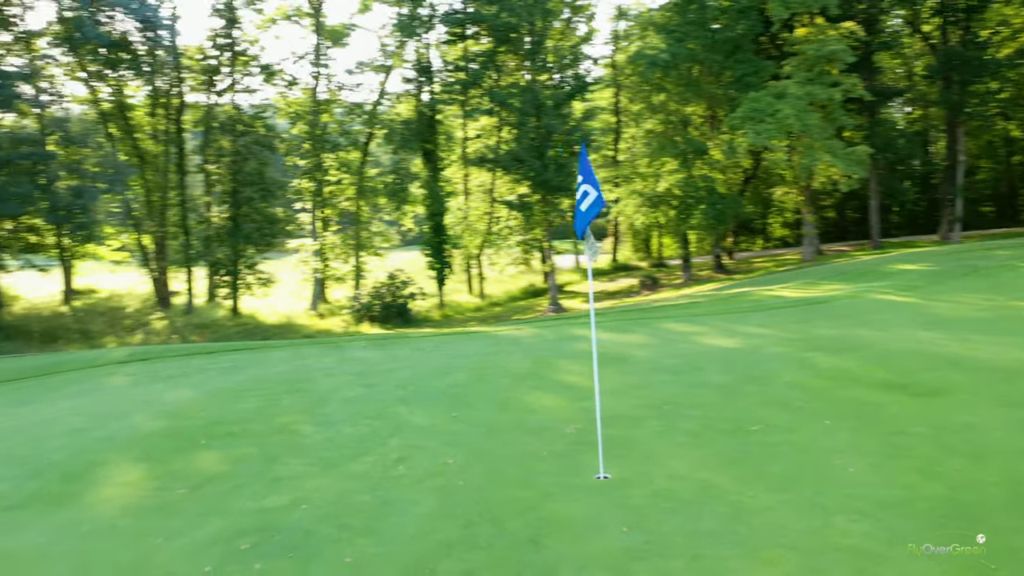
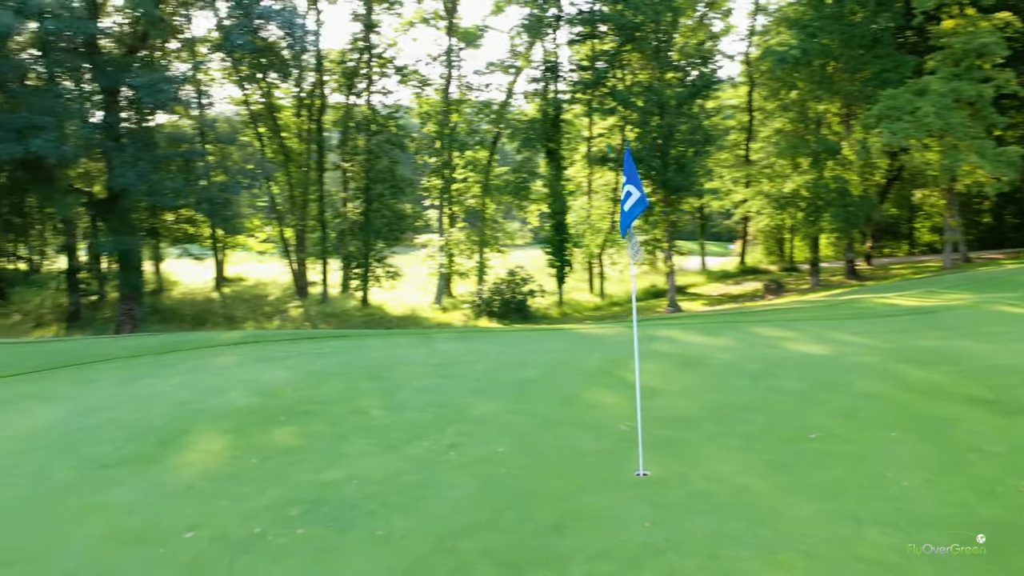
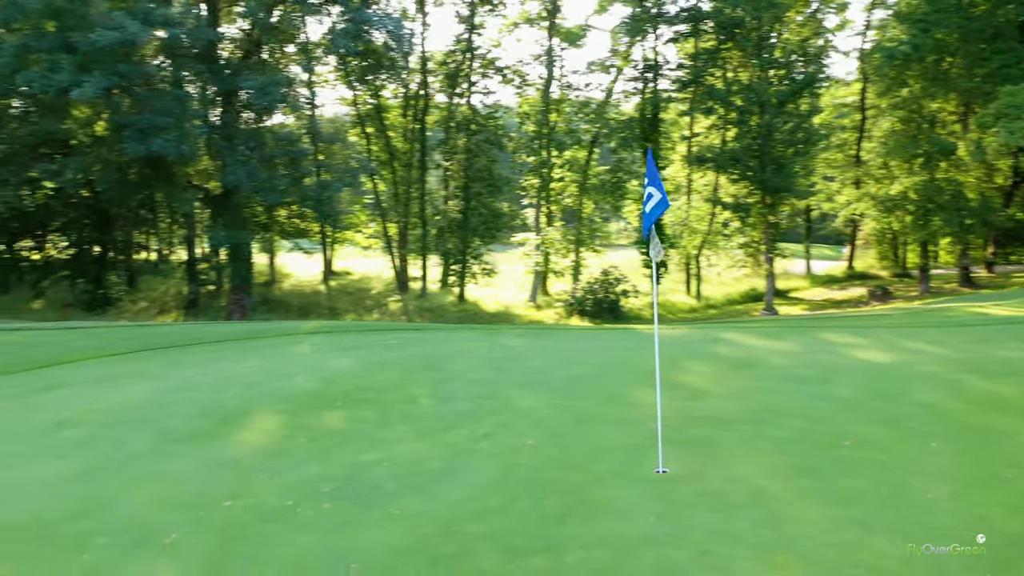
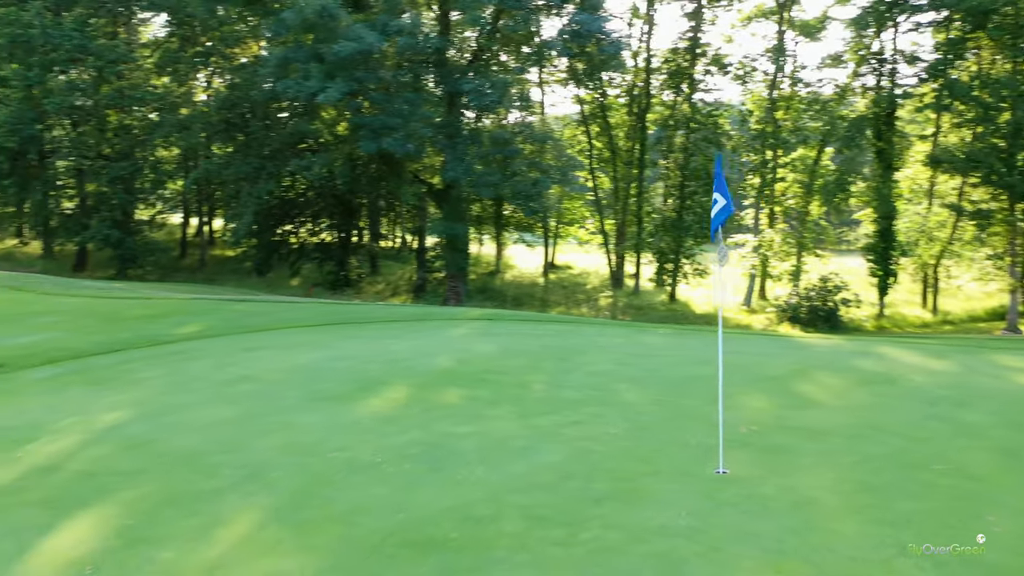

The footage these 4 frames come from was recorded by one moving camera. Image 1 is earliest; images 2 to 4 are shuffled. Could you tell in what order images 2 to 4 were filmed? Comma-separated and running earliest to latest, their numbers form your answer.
2, 3, 4
